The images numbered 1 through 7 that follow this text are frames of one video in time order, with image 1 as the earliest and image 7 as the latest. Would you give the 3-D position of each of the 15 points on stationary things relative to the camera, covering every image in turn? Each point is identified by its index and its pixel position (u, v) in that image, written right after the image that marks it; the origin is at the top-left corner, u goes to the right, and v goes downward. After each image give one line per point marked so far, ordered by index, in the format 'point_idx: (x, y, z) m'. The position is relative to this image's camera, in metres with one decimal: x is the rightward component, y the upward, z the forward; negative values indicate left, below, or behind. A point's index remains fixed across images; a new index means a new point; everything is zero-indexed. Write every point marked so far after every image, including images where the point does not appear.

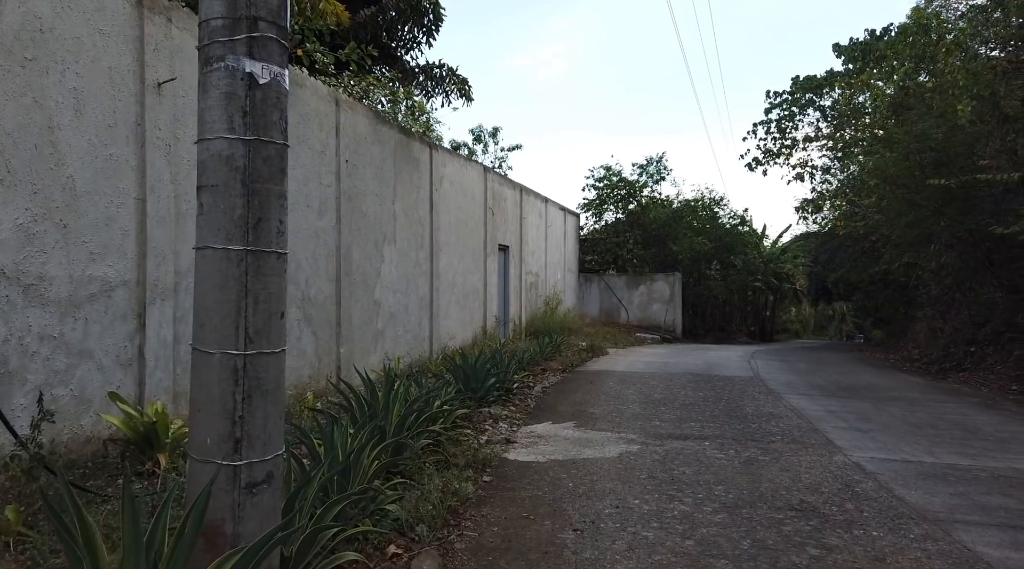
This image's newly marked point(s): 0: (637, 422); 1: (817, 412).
0: (+1.3, -1.4, +7.5) m
1: (+3.5, -1.4, +8.5) m
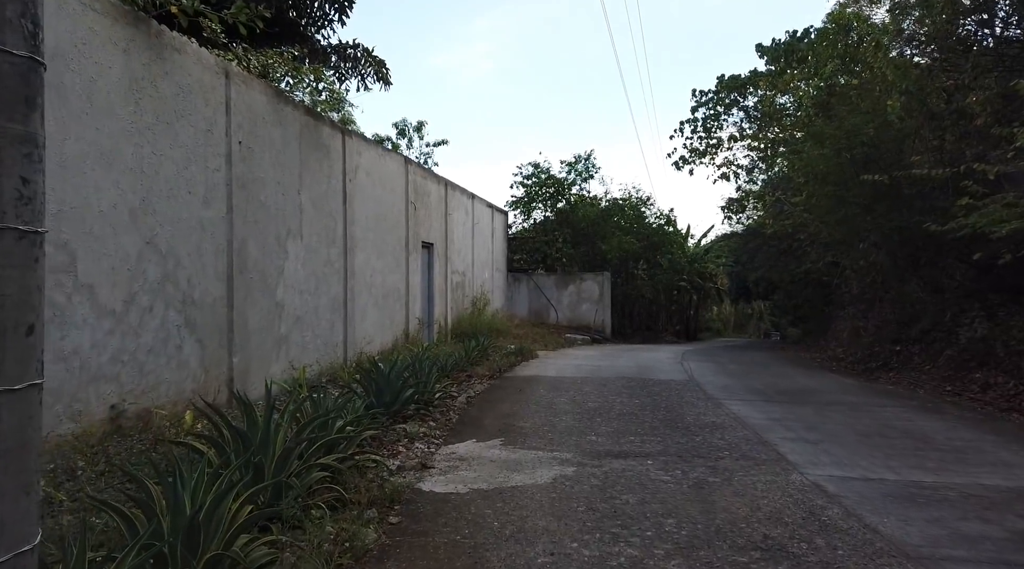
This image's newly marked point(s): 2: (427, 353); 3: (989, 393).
0: (+0.5, -1.4, +6.7) m
1: (+2.6, -1.4, +7.9) m
2: (-1.4, -1.2, +12.4) m
3: (+6.3, -1.4, +9.9) m
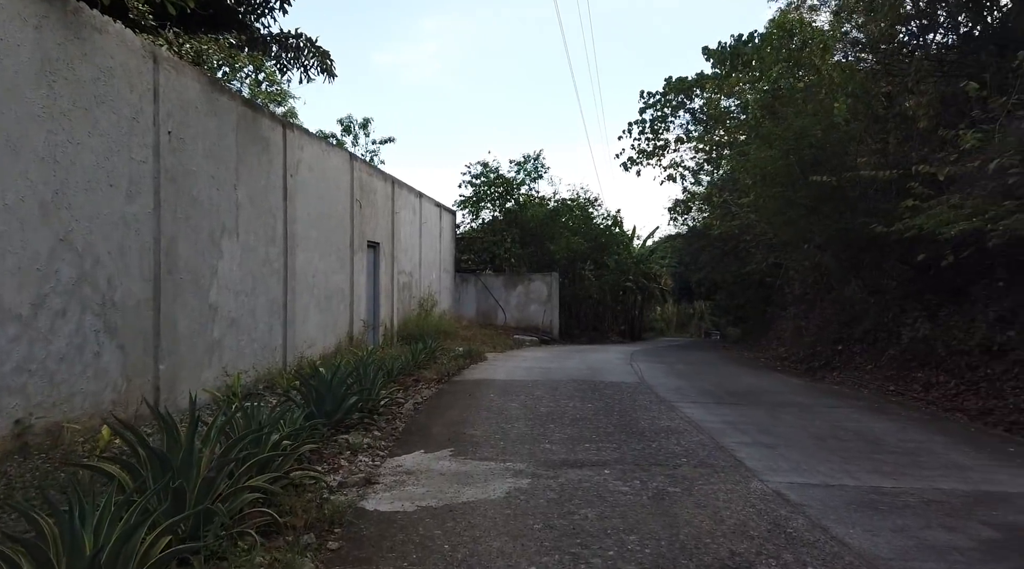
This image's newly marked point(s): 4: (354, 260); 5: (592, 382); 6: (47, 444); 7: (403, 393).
0: (+0.1, -1.4, +6.4) m
1: (+2.1, -1.4, +7.8) m
2: (-2.2, -1.2, +11.9) m
3: (+5.6, -1.5, +10.0) m
4: (-3.1, +0.5, +14.7) m
5: (+1.2, -1.4, +11.0) m
6: (-3.3, -1.1, +5.3) m
7: (-1.4, -1.3, +9.3) m
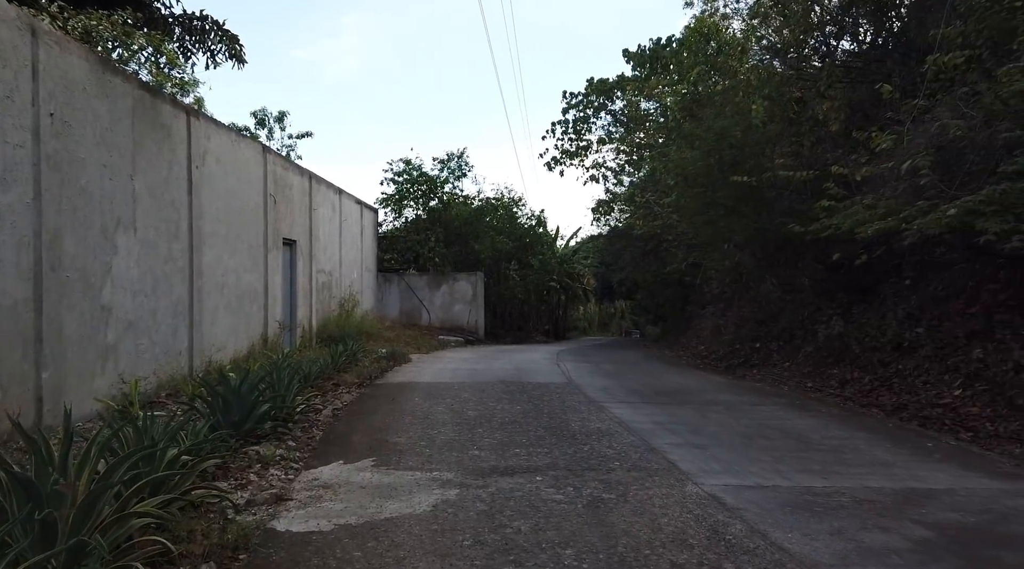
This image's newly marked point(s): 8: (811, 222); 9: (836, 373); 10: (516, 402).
0: (-0.5, -1.4, +6.1) m
1: (+1.4, -1.4, +7.7) m
2: (-3.4, -1.2, +11.3) m
3: (+4.6, -1.4, +10.2) m
4: (-4.6, +0.5, +14.0) m
5: (+0.1, -1.4, +10.8) m
6: (-3.8, -1.1, +4.7) m
7: (-2.3, -1.3, +8.8) m
8: (+4.8, +1.0, +12.0) m
9: (+4.7, -1.3, +10.9) m
10: (+0.1, -1.4, +8.8) m
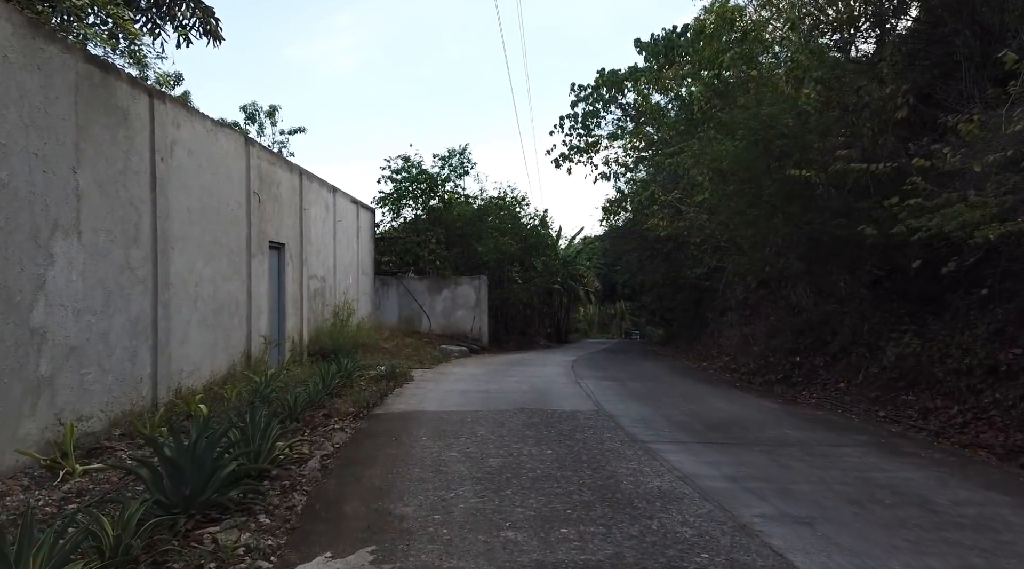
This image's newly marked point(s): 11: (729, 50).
0: (-0.2, -1.5, +4.5) m
1: (+1.6, -1.6, +6.1) m
2: (-3.1, -1.4, +9.7) m
3: (+4.9, -1.6, +8.7) m
4: (-4.3, +0.3, +12.4) m
5: (+0.4, -1.6, +9.2) m
6: (-3.5, -1.3, +3.1) m
7: (-2.0, -1.5, +7.2) m
8: (+5.1, +0.9, +10.5) m
9: (+5.0, -1.5, +9.3) m
10: (+0.3, -1.5, +7.3) m
11: (+4.8, +5.3, +16.9) m
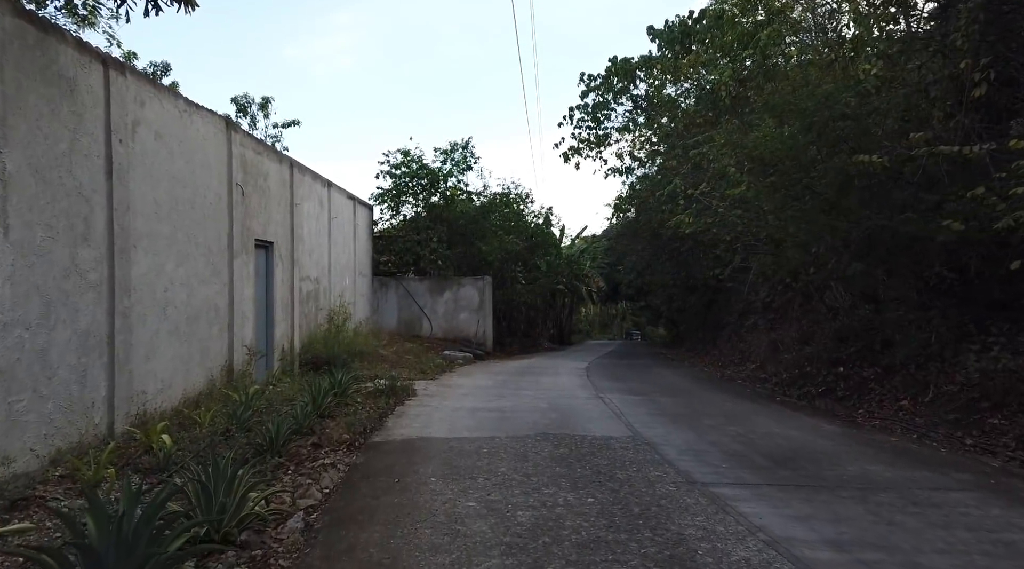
0: (0.0, -1.6, +3.1) m
1: (+1.9, -1.6, +4.7) m
2: (-2.9, -1.4, +8.3) m
3: (+5.1, -1.6, +7.3) m
4: (-4.1, +0.3, +11.0) m
5: (+0.6, -1.6, +7.8) m
6: (-3.2, -1.3, +1.7) m
7: (-1.7, -1.5, +5.8) m
8: (+5.3, +0.8, +9.1) m
9: (+5.2, -1.5, +8.0) m
10: (+0.6, -1.6, +5.9) m
11: (+5.0, +5.2, +15.5) m
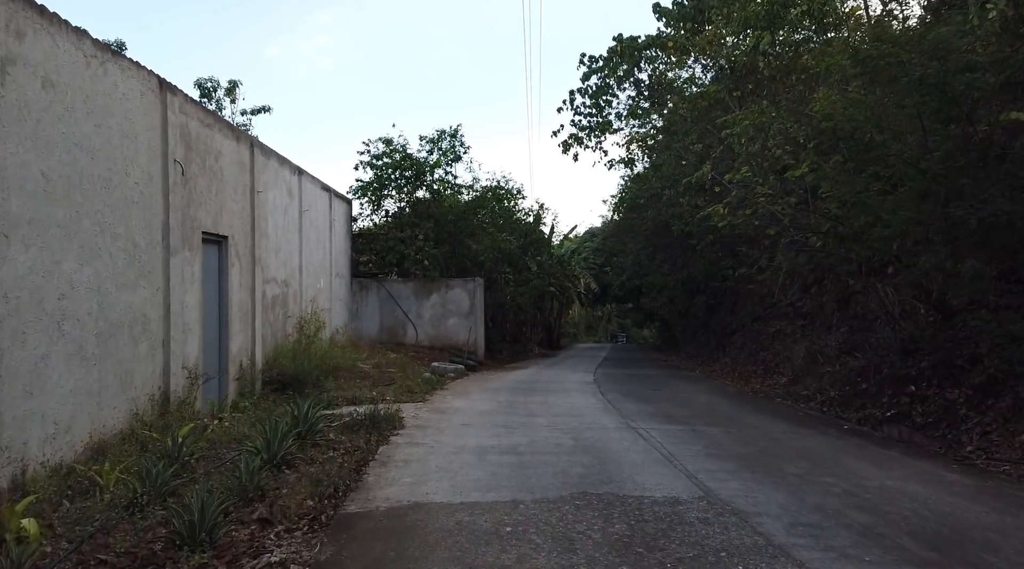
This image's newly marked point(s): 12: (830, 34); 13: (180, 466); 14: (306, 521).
0: (+0.4, -1.6, +0.9) m
1: (+2.2, -1.7, +2.5) m
2: (-2.7, -1.5, +6.0) m
3: (+5.4, -1.7, +5.2) m
4: (-3.9, +0.2, +8.6) m
5: (+0.8, -1.7, +5.6) m
6: (-2.8, -1.4, -0.7) m
7: (-1.5, -1.6, +3.5) m
8: (+5.5, +0.8, +7.0) m
9: (+5.5, -1.5, +5.9) m
10: (+0.9, -1.6, +3.6) m
11: (+5.1, +5.2, +13.4) m
12: (+5.7, +4.5, +13.4) m
13: (-2.7, -1.4, +6.2) m
14: (-1.5, -1.7, +5.3) m
